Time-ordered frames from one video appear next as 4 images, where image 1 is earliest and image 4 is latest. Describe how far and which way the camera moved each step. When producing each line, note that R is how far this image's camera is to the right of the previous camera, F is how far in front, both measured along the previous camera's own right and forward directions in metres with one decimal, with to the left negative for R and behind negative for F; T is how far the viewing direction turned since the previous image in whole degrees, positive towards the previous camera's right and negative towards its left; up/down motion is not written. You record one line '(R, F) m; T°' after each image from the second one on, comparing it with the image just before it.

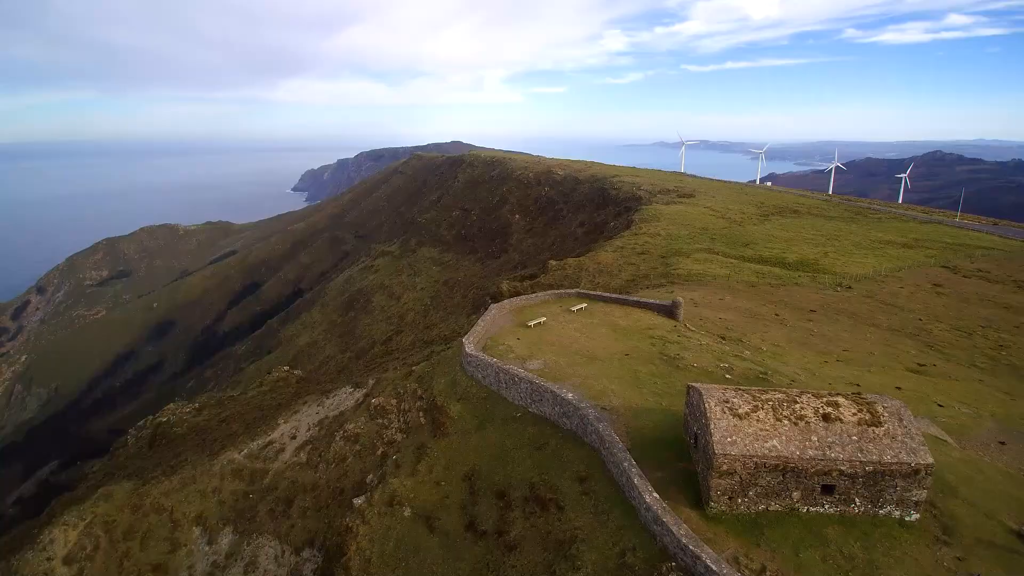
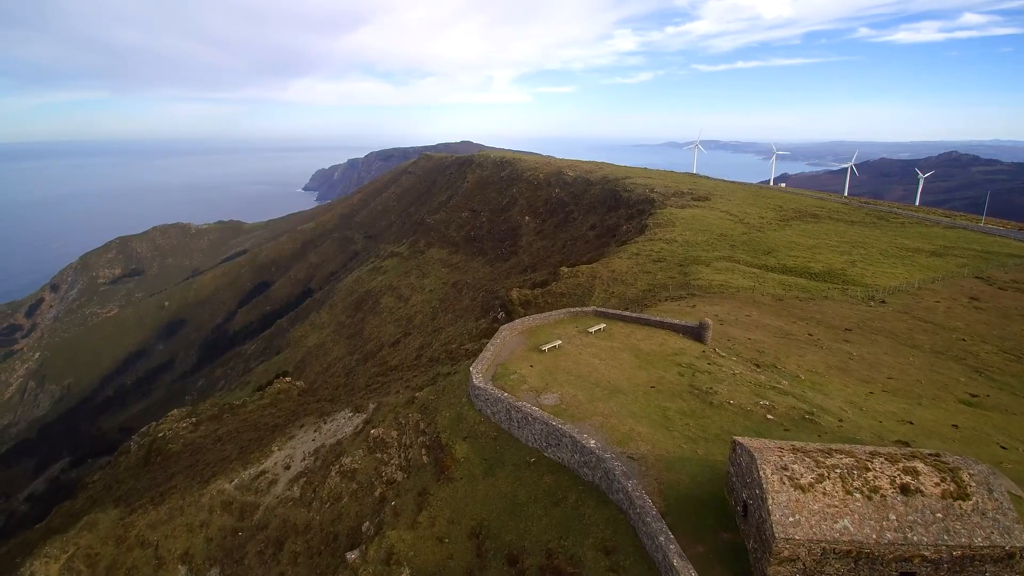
(-0.1, +1.7) m; -1°
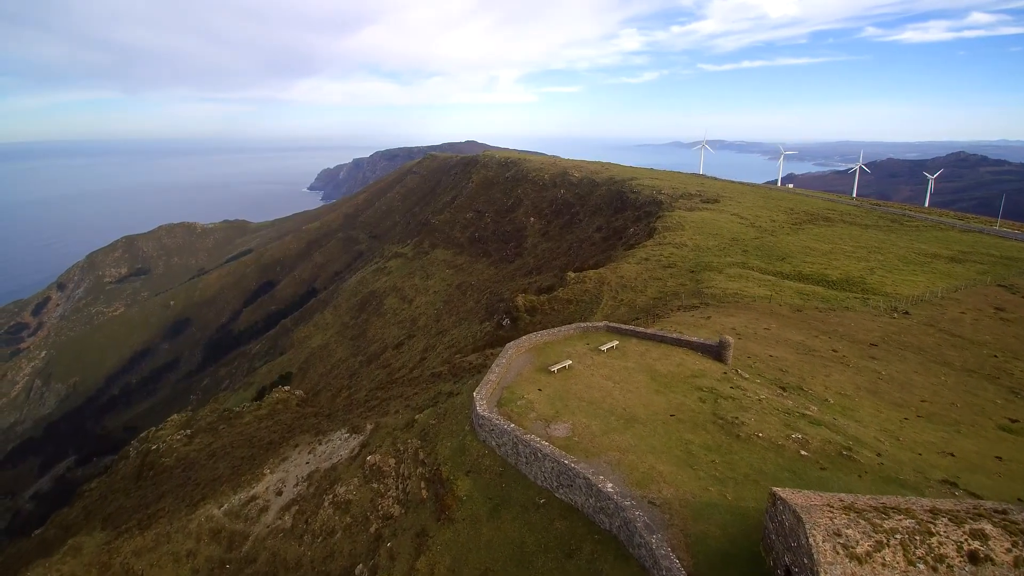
(-0.1, +1.3) m; 0°
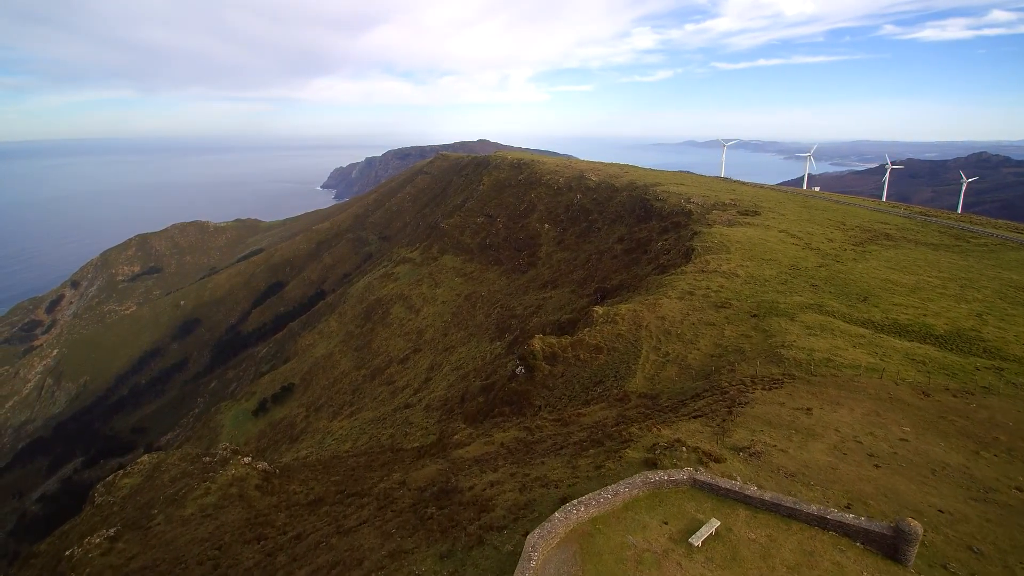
(-0.3, +7.7) m; -1°
